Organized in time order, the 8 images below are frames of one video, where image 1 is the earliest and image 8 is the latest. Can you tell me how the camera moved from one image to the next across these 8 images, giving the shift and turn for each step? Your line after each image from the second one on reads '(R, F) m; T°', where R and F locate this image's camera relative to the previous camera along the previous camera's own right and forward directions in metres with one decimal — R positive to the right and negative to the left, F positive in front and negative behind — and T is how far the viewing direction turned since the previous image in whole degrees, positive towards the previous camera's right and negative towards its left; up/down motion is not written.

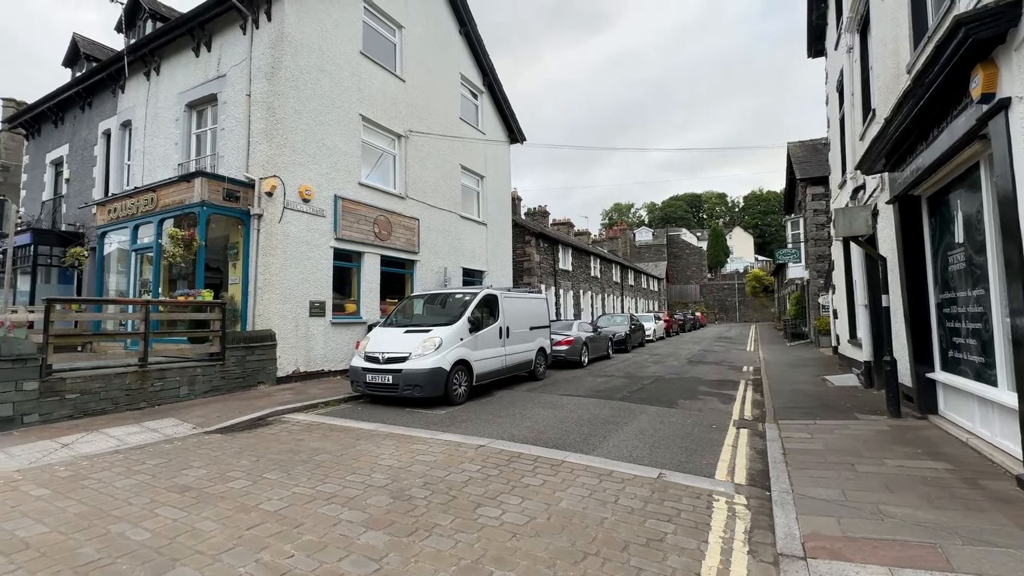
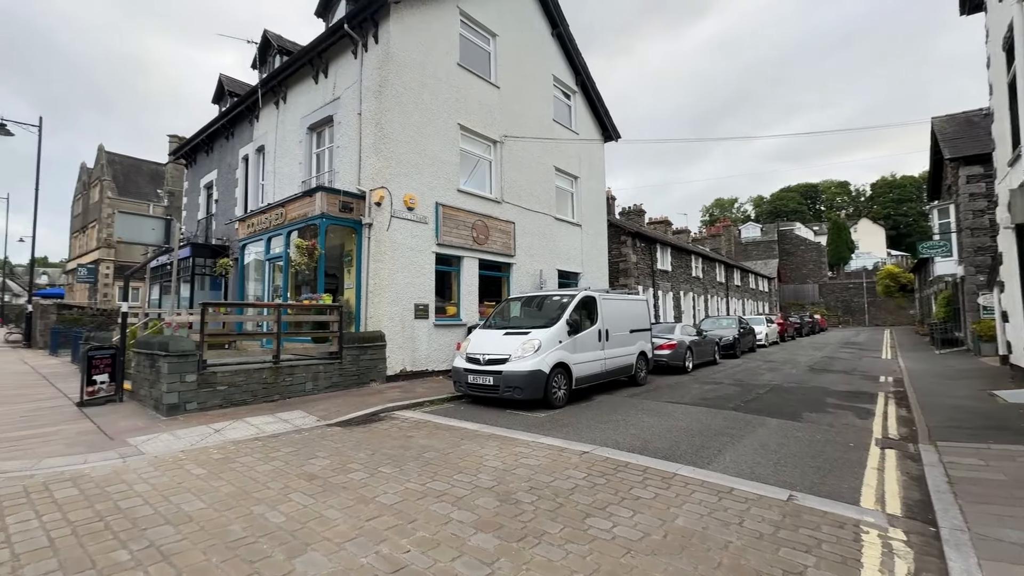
(-0.1, +0.1) m; -11°
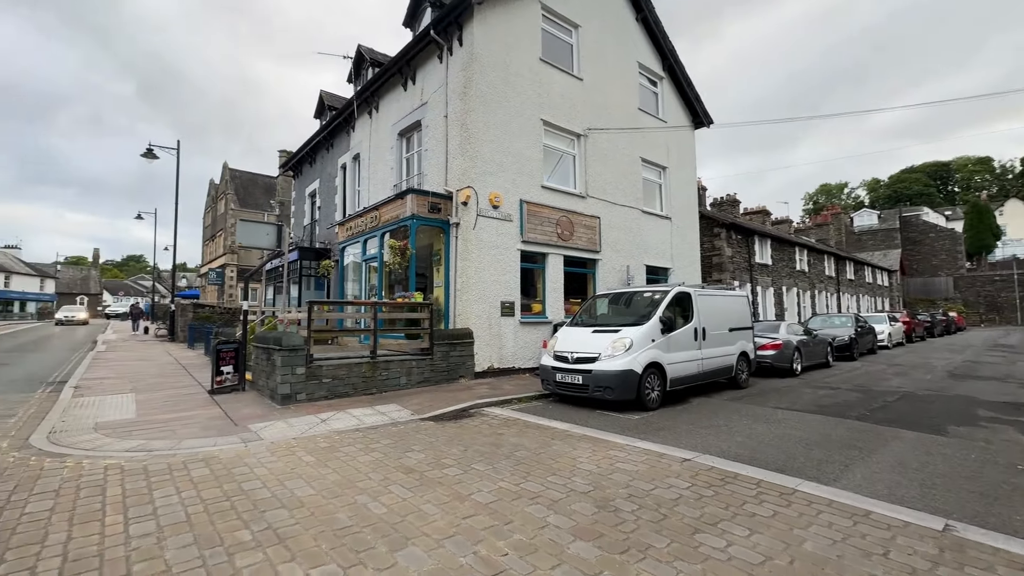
(-0.1, +0.1) m; -10°
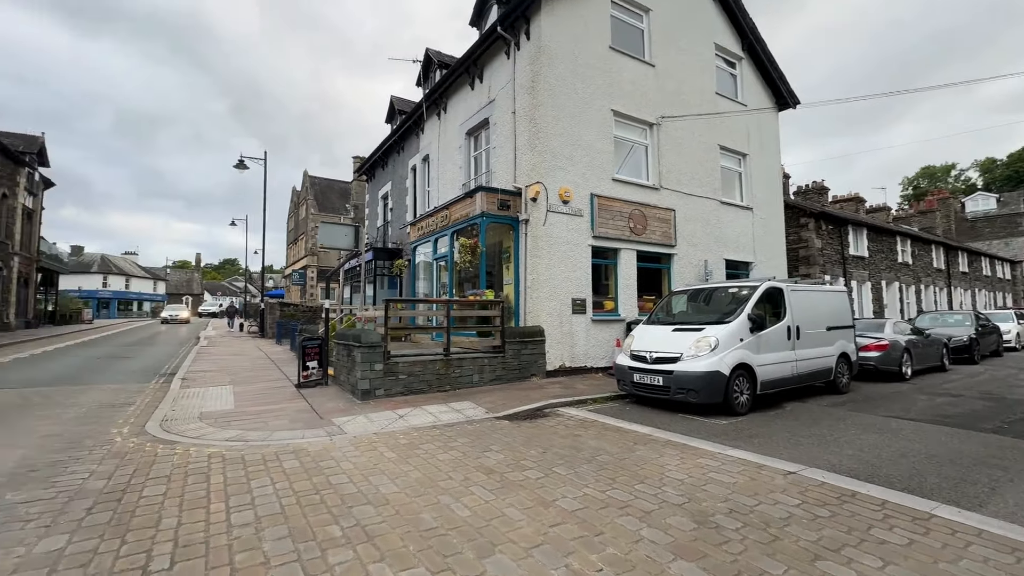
(-0.2, +0.2) m; -8°
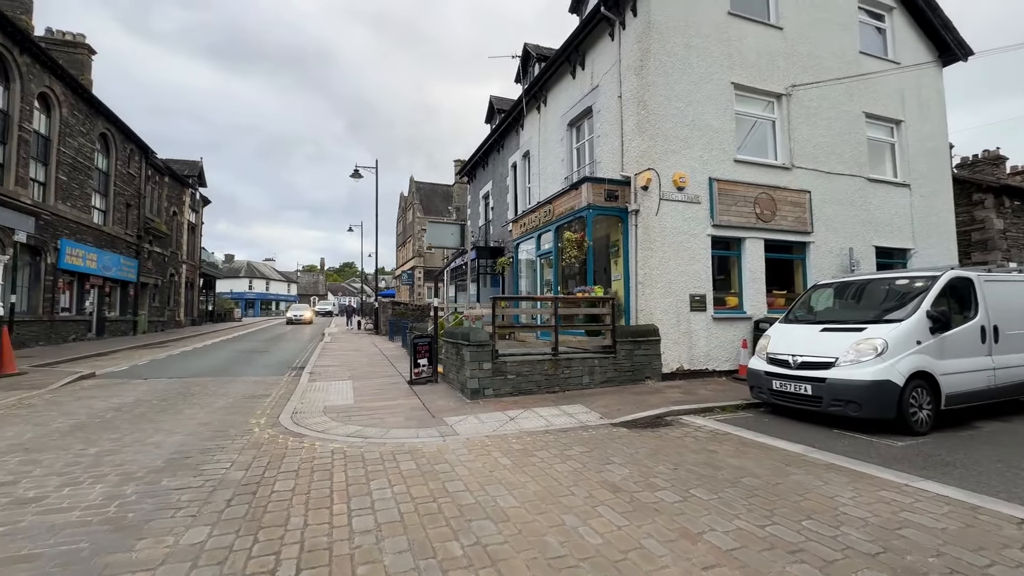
(-0.2, +0.4) m; -12°
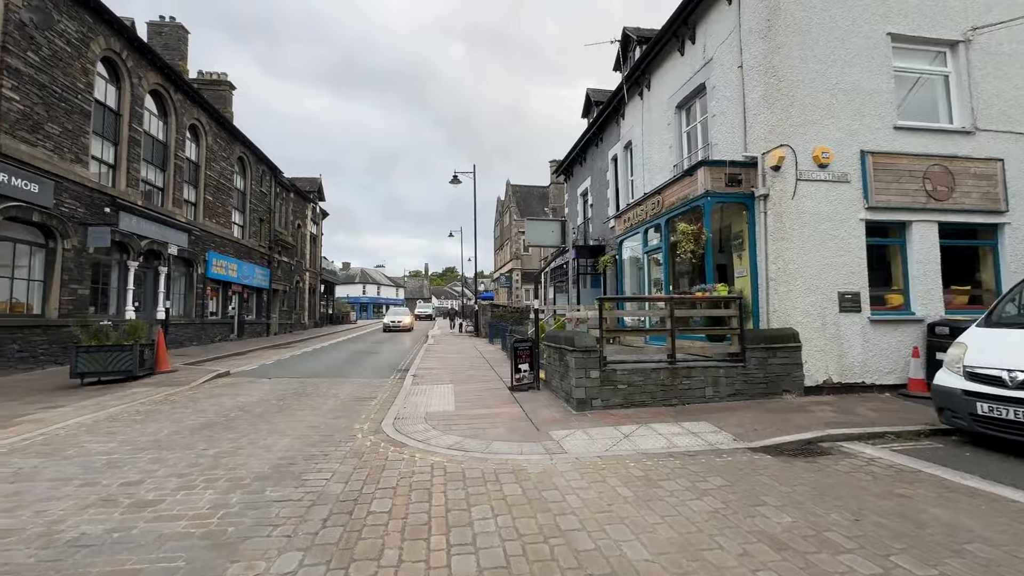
(-0.2, +0.6) m; -12°
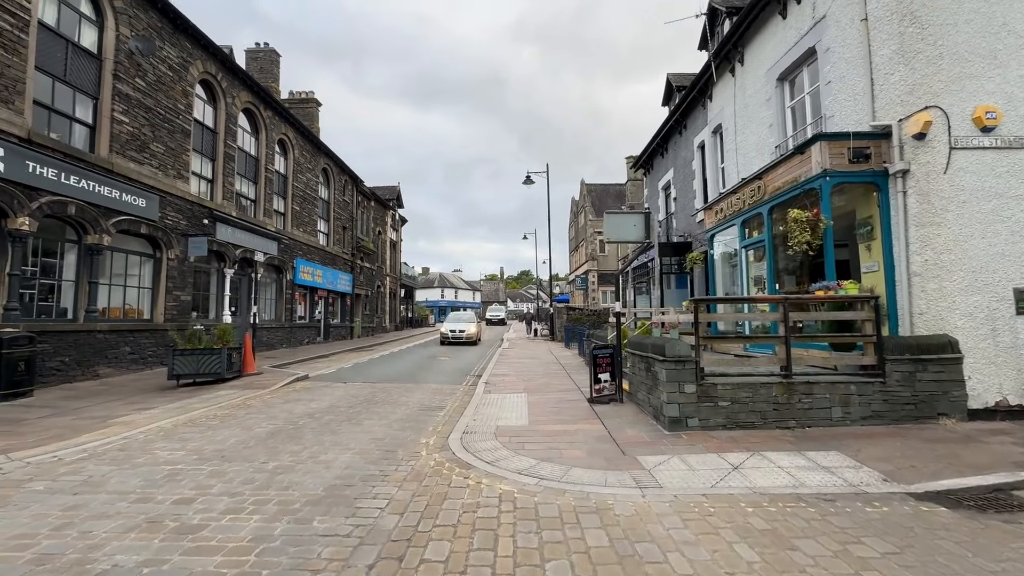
(0.0, +0.8) m; -9°
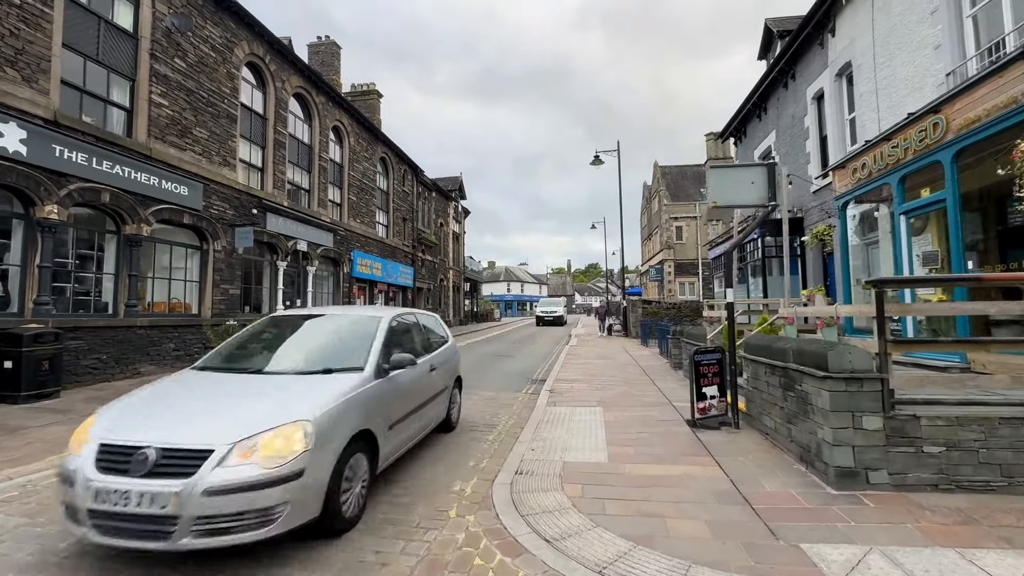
(0.0, +1.9) m; -8°
